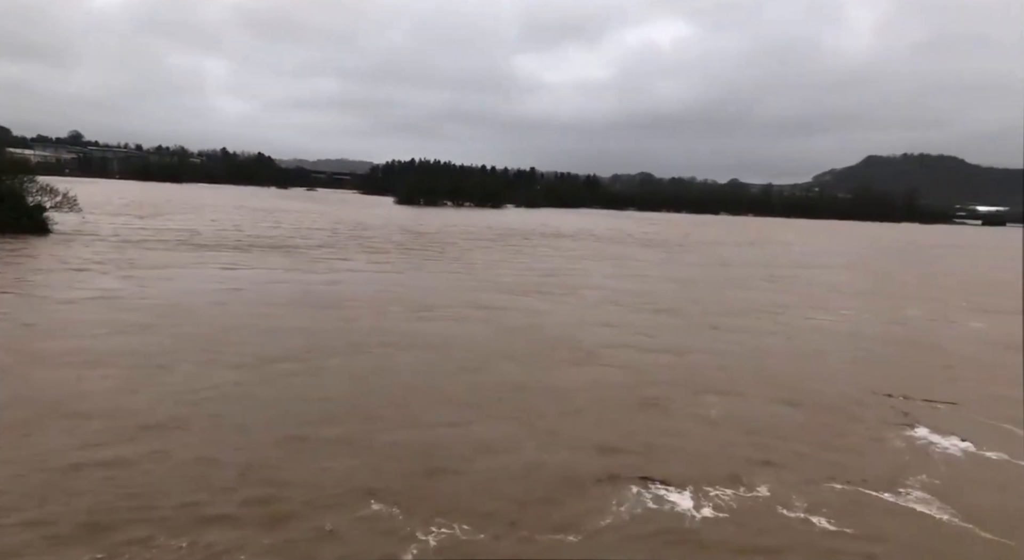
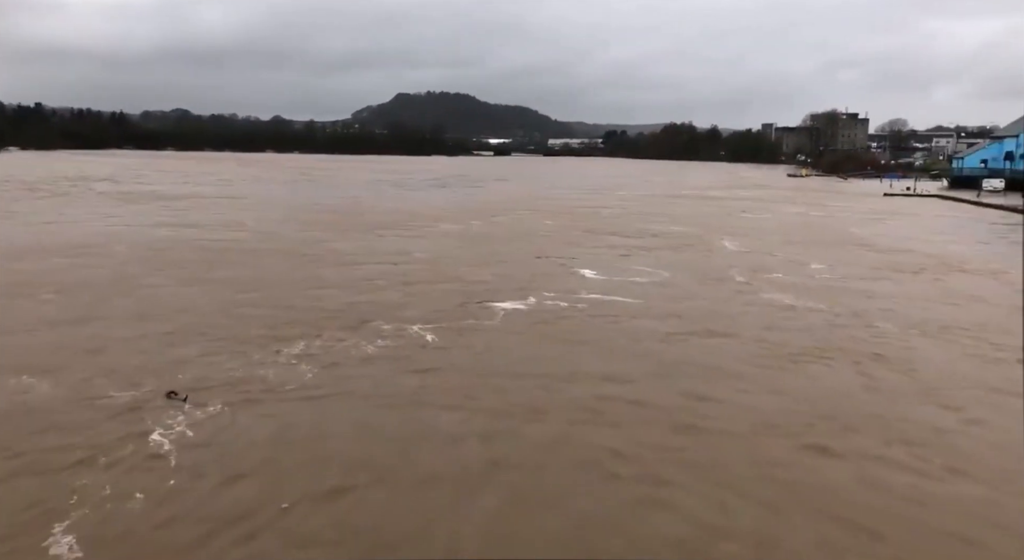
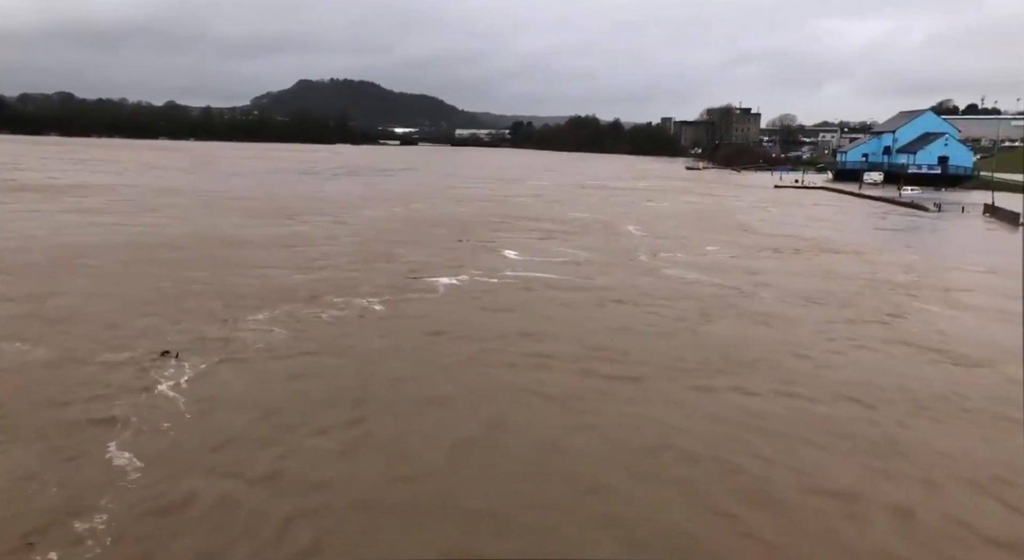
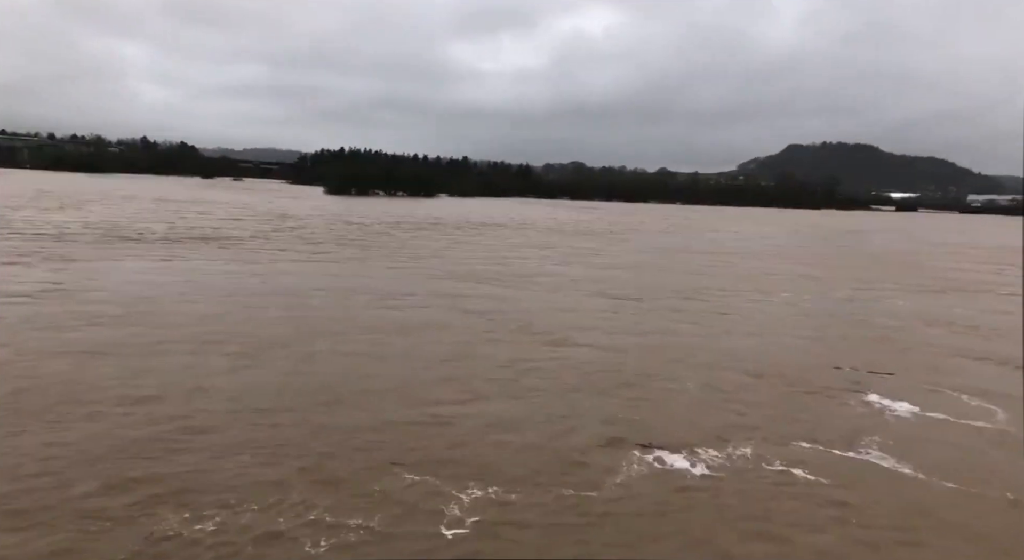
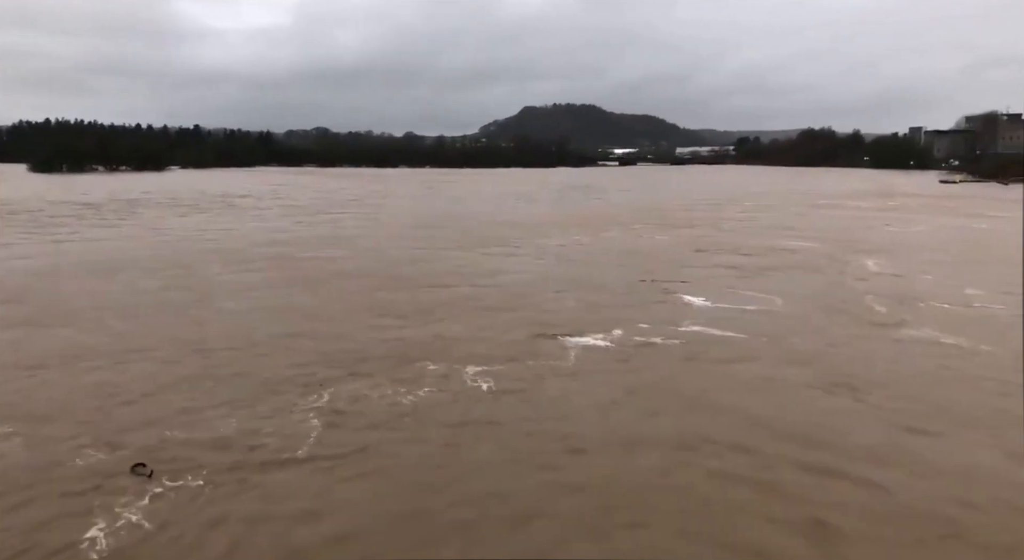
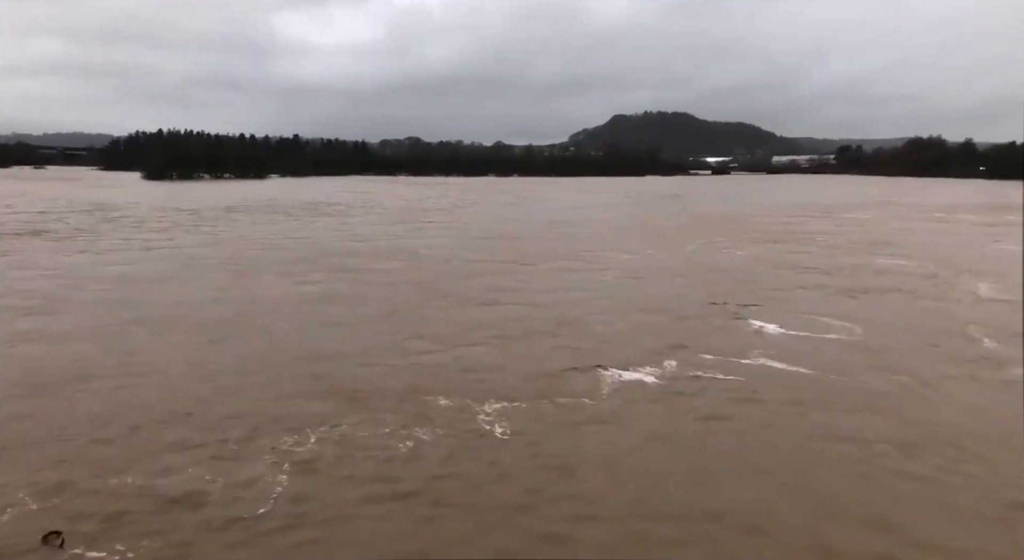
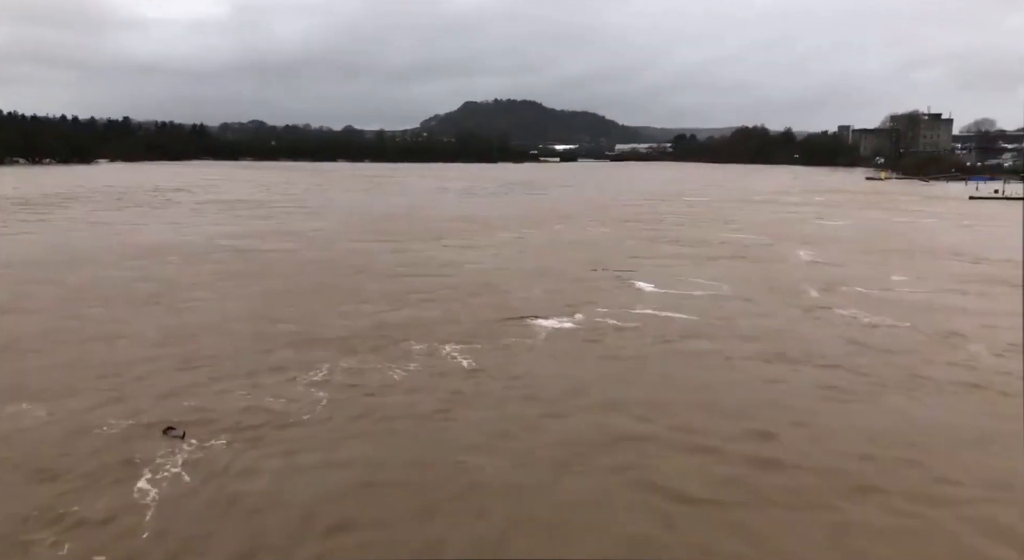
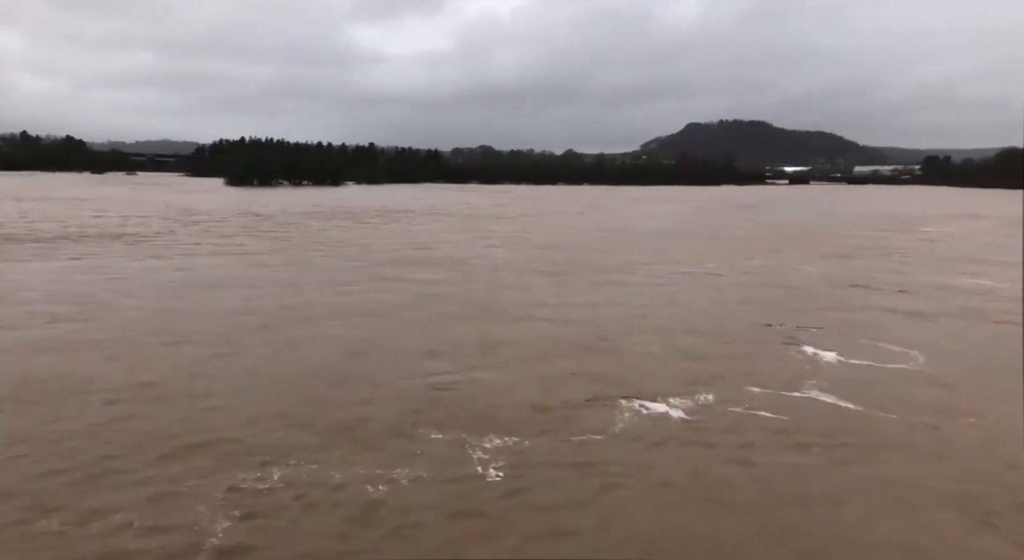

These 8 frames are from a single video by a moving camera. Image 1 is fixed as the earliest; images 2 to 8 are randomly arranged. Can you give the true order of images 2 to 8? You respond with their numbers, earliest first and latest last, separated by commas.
4, 8, 6, 5, 7, 2, 3
